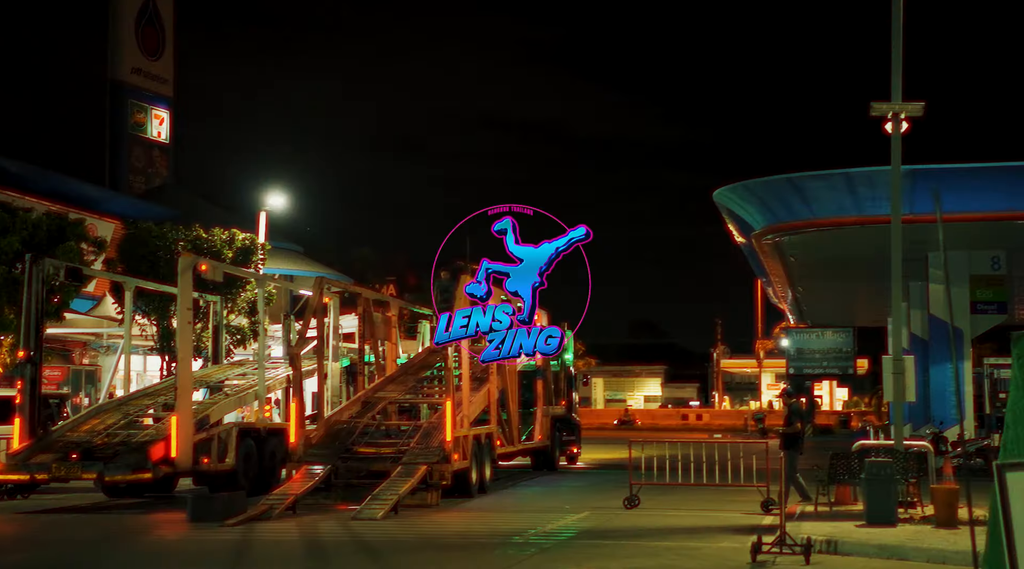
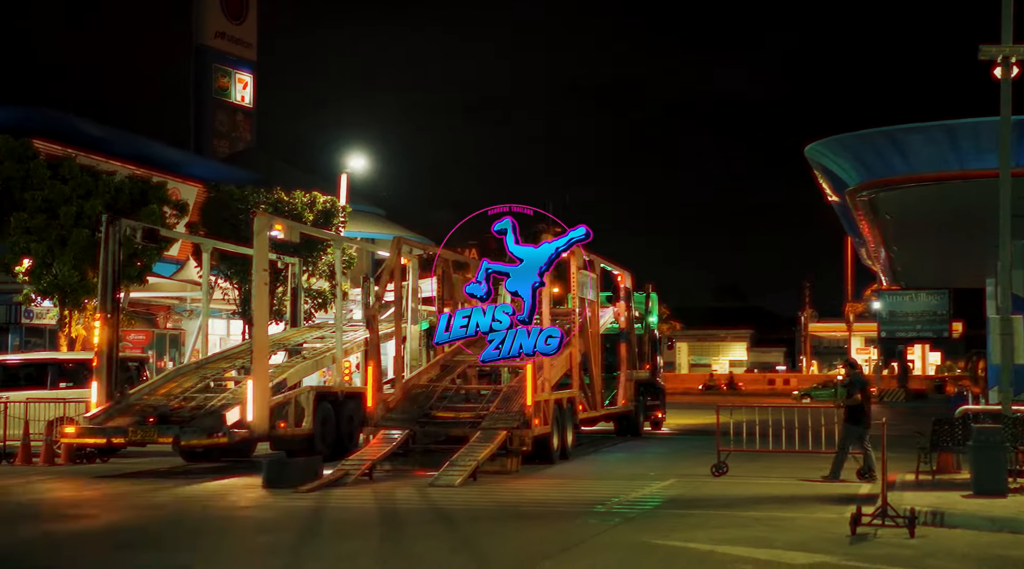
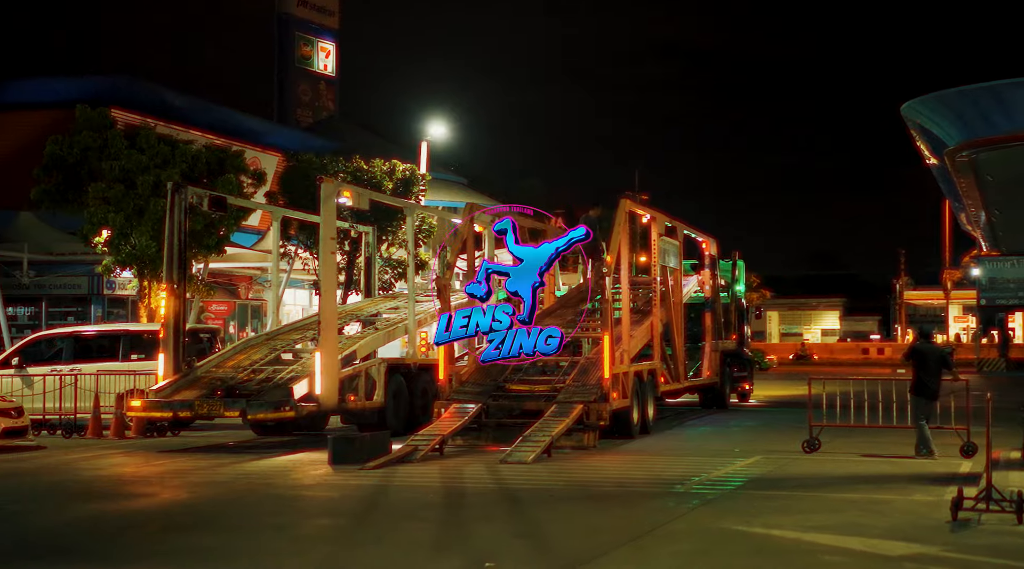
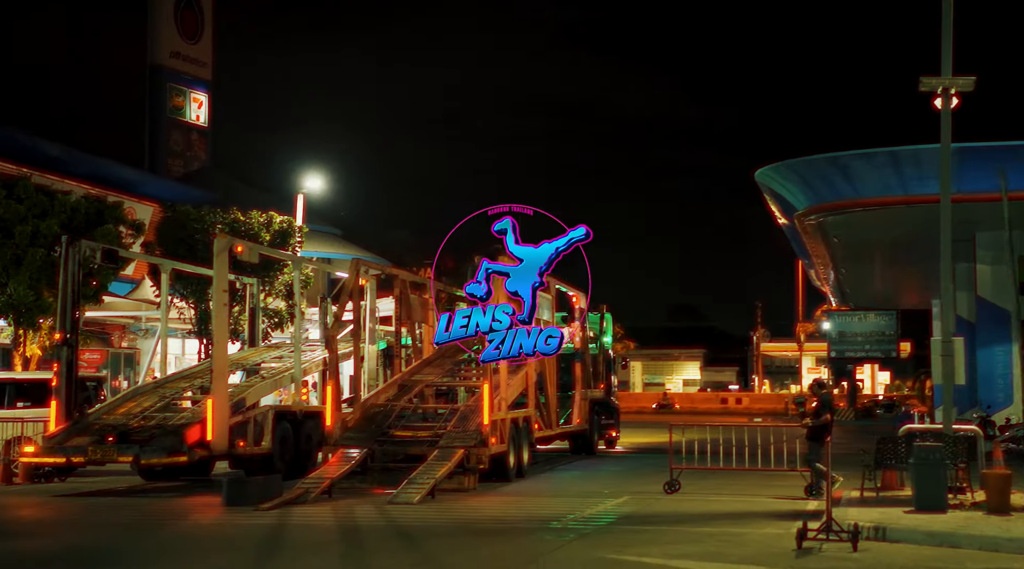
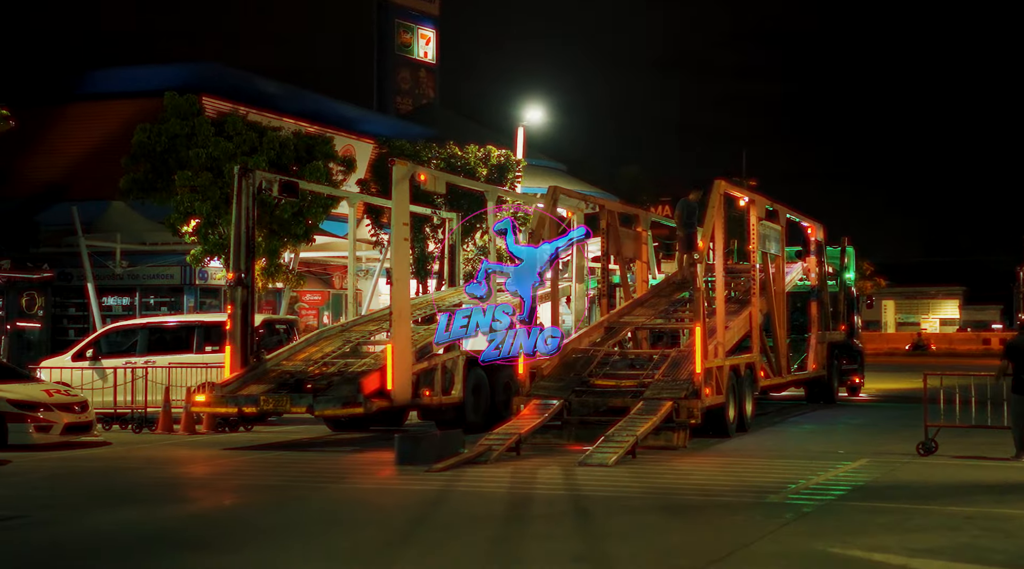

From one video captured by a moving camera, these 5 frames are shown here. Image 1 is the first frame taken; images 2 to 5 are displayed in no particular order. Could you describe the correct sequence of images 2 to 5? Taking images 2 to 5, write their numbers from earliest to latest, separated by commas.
4, 2, 3, 5
